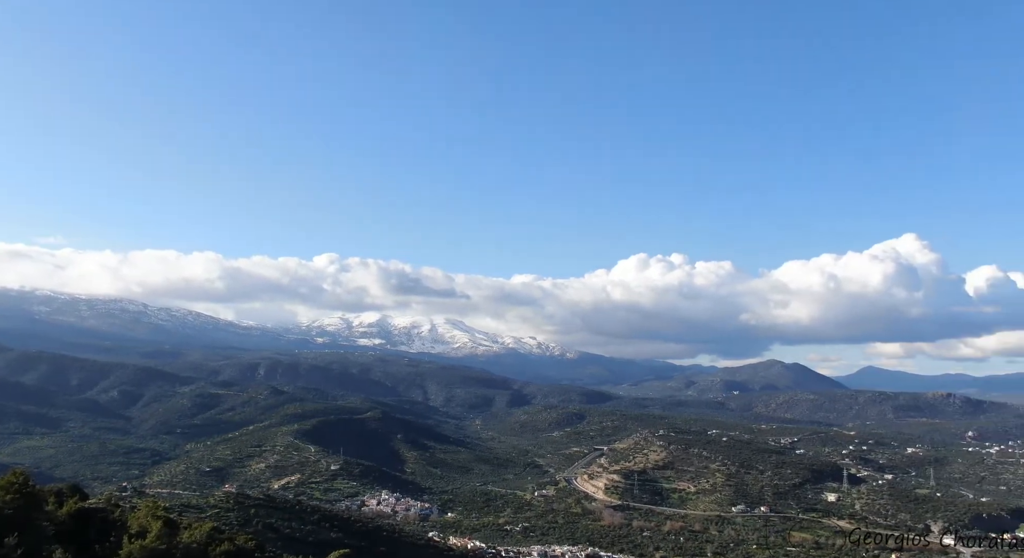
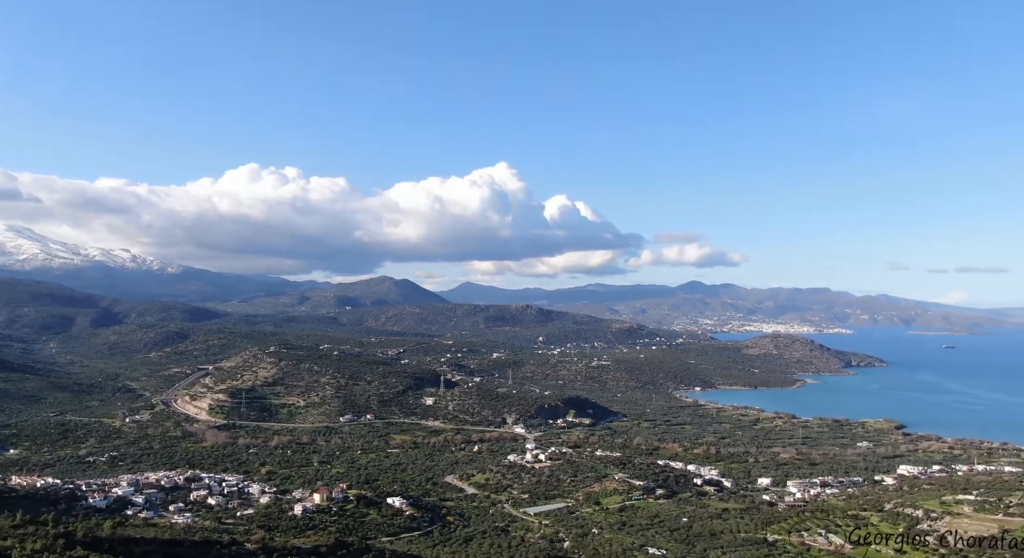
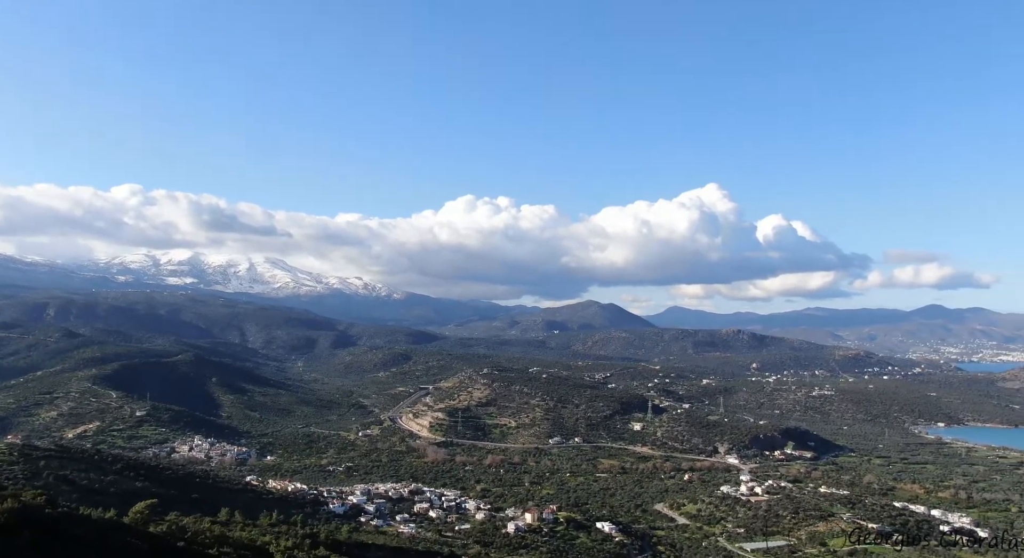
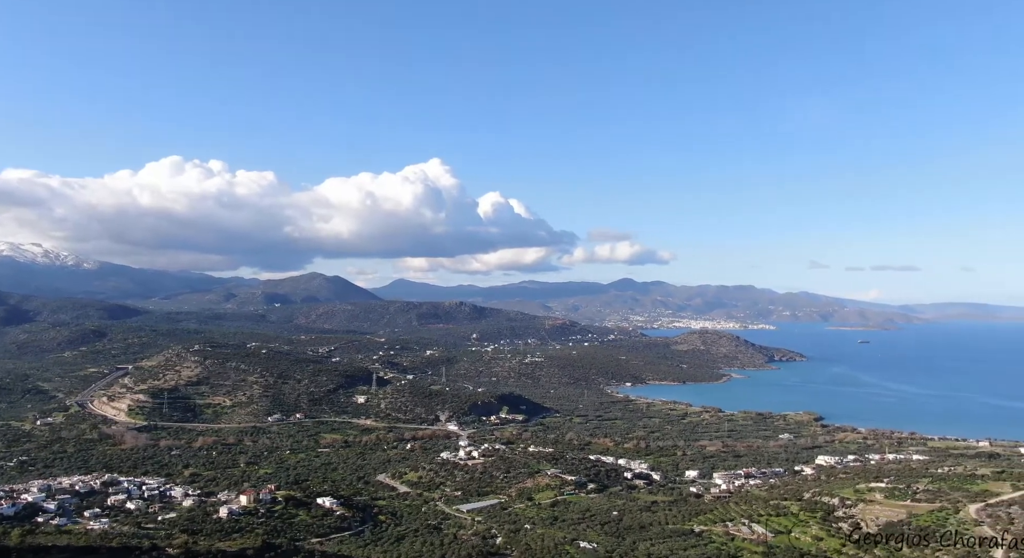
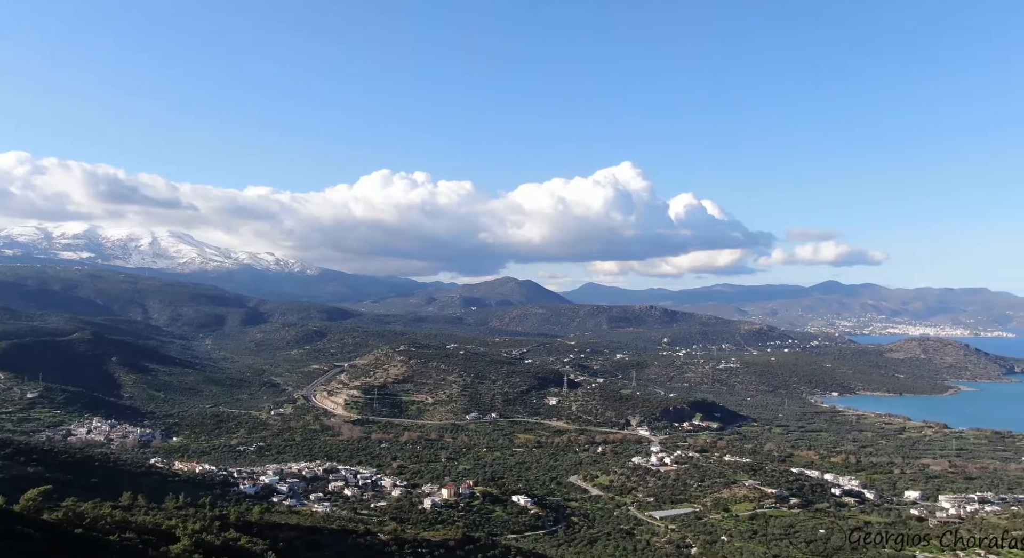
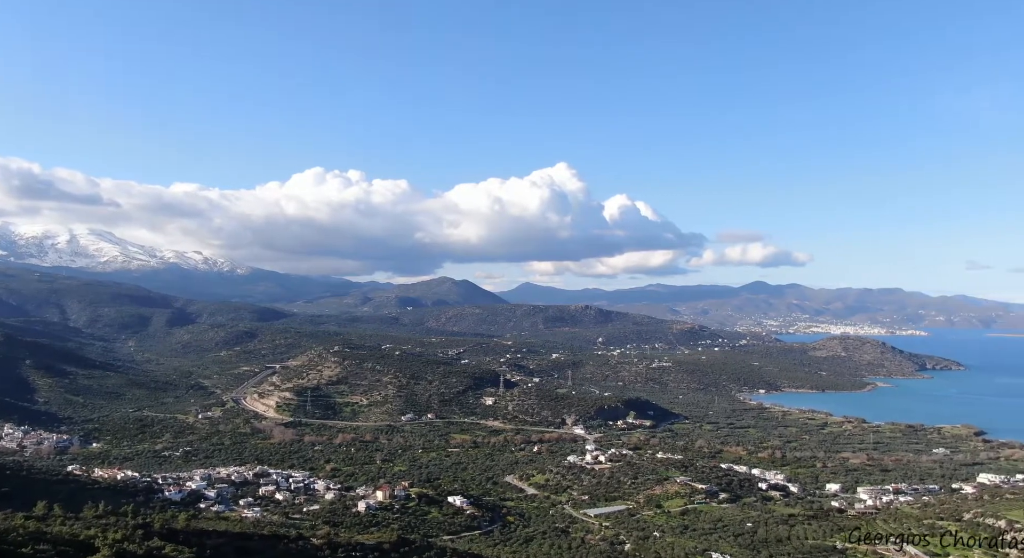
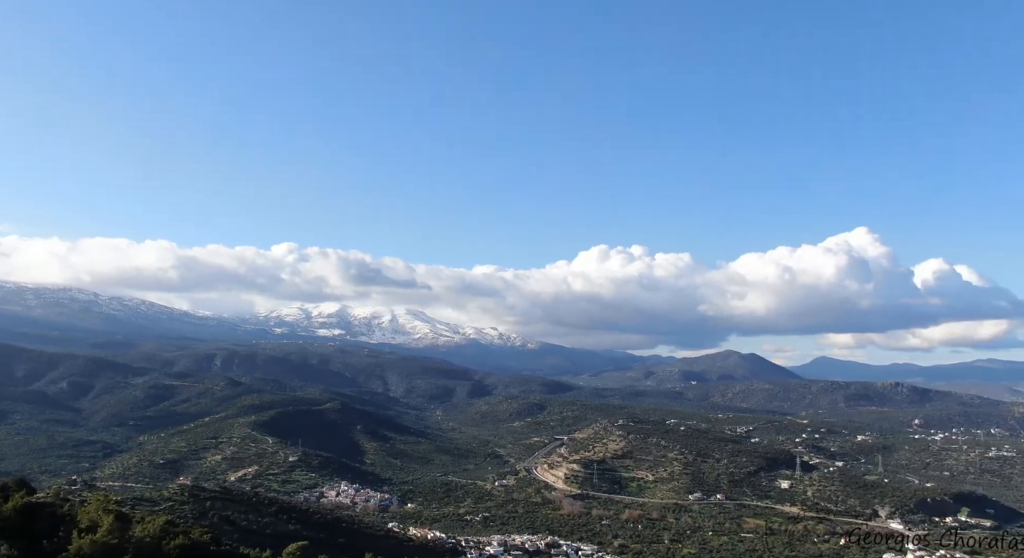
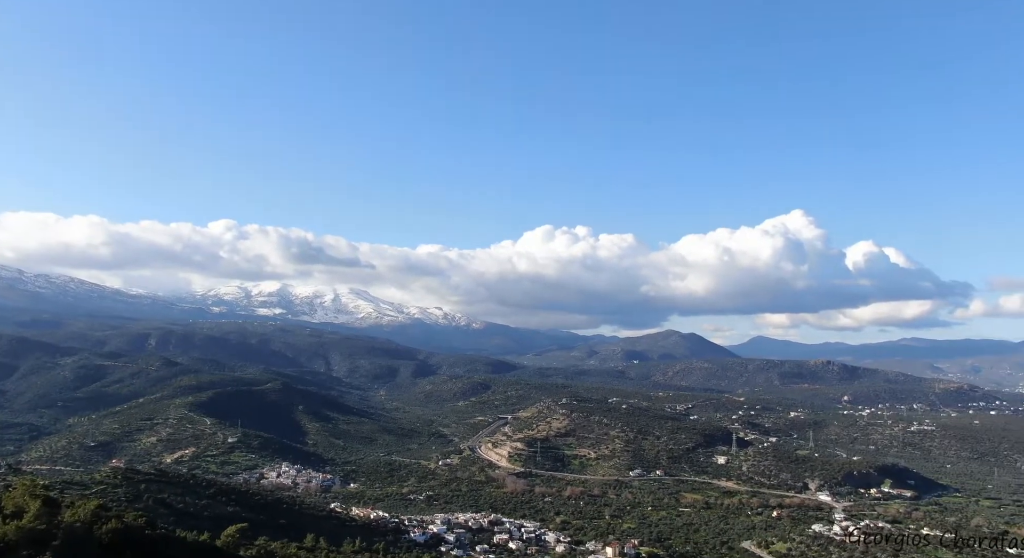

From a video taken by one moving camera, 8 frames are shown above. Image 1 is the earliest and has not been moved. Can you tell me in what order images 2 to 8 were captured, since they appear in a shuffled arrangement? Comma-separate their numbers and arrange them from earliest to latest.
7, 8, 3, 5, 6, 2, 4
